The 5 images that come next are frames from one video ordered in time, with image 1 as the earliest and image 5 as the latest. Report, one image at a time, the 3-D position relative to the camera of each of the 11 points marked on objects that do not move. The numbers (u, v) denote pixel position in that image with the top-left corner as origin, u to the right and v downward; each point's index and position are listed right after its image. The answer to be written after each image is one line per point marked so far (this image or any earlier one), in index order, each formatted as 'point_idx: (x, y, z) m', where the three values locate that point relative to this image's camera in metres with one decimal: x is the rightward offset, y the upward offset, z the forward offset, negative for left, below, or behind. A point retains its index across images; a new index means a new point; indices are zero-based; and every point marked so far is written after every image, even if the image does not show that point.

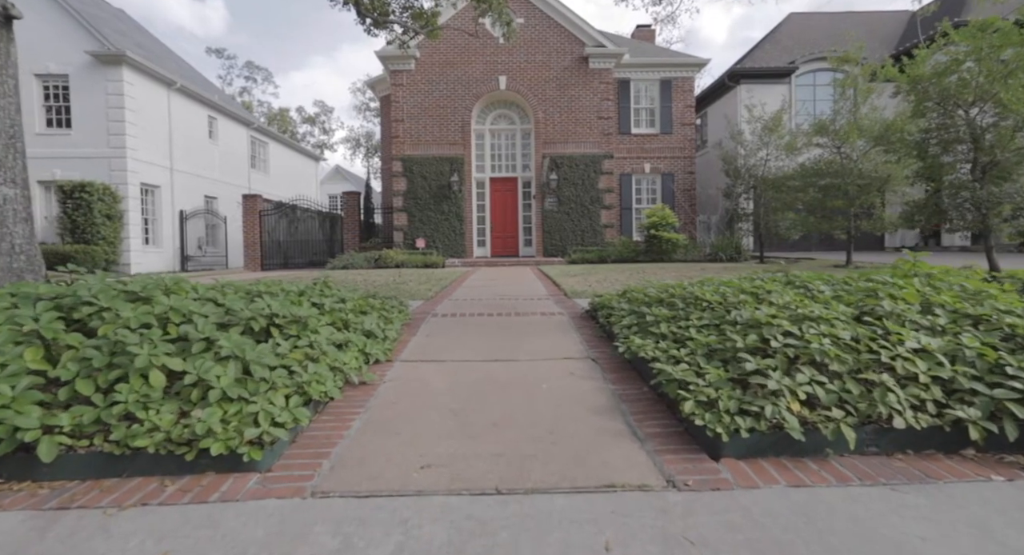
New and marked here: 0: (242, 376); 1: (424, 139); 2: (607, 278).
0: (-1.5, -0.6, +2.7) m
1: (-3.5, +5.6, +19.2) m
2: (+1.9, -0.1, +9.8) m
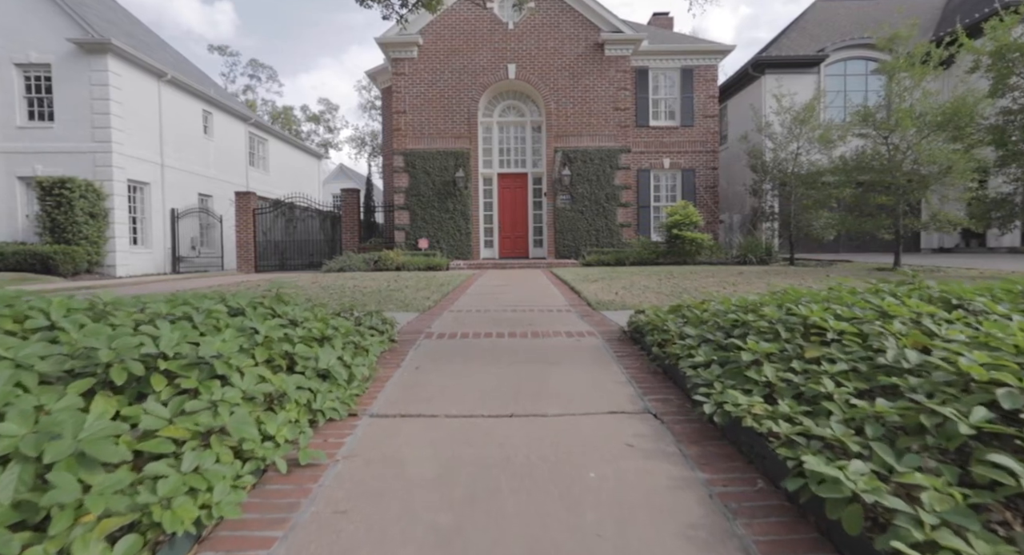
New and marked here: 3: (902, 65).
0: (-1.4, -0.6, +1.4) m
1: (-3.2, +5.5, +17.9) m
2: (+2.1, -0.2, +8.4) m
3: (+10.4, +5.7, +12.7) m
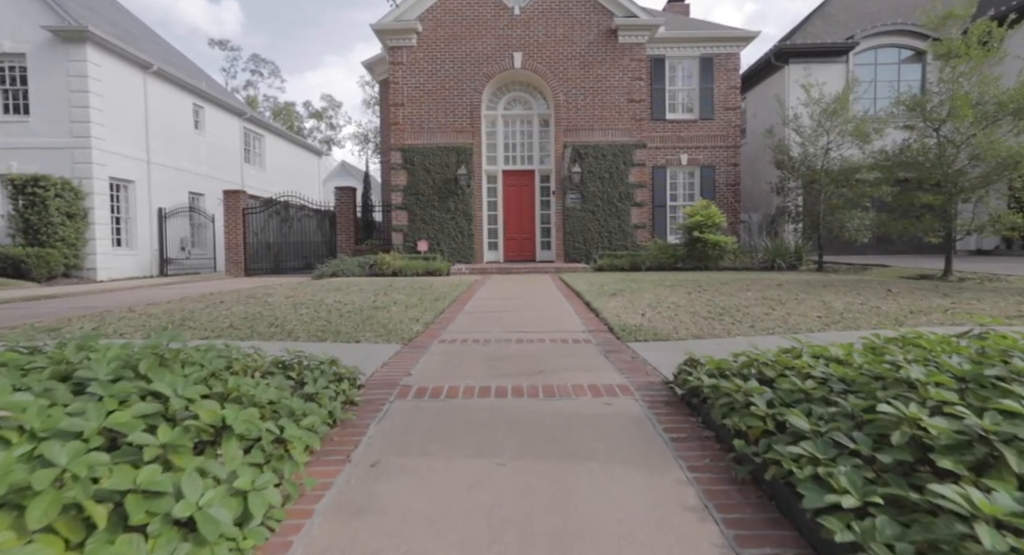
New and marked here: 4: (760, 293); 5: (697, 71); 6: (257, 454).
0: (-1.4, -0.9, +0.2) m
1: (-3.0, +5.3, +16.7) m
2: (+2.2, -0.4, +7.1) m
3: (+10.5, +5.5, +11.3) m
4: (+4.0, -0.3, +7.7) m
5: (+6.8, +7.6, +17.4) m
6: (-1.1, -0.8, +2.1) m
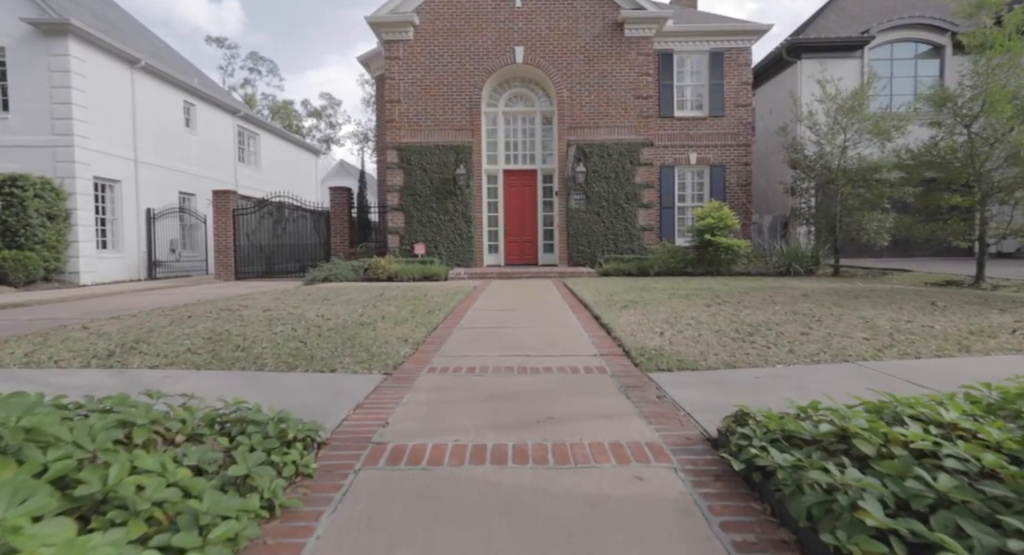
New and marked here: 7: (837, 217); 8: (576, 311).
0: (-1.4, -1.1, -0.6) m
1: (-2.9, +5.2, +15.9) m
2: (+2.2, -0.6, +6.4) m
3: (+10.6, +5.3, +10.5) m
4: (+4.1, -0.4, +7.0) m
5: (+6.8, +7.4, +16.6) m
6: (-1.1, -0.9, +1.4) m
7: (+10.0, +1.9, +14.5) m
8: (+1.0, -0.5, +7.7) m
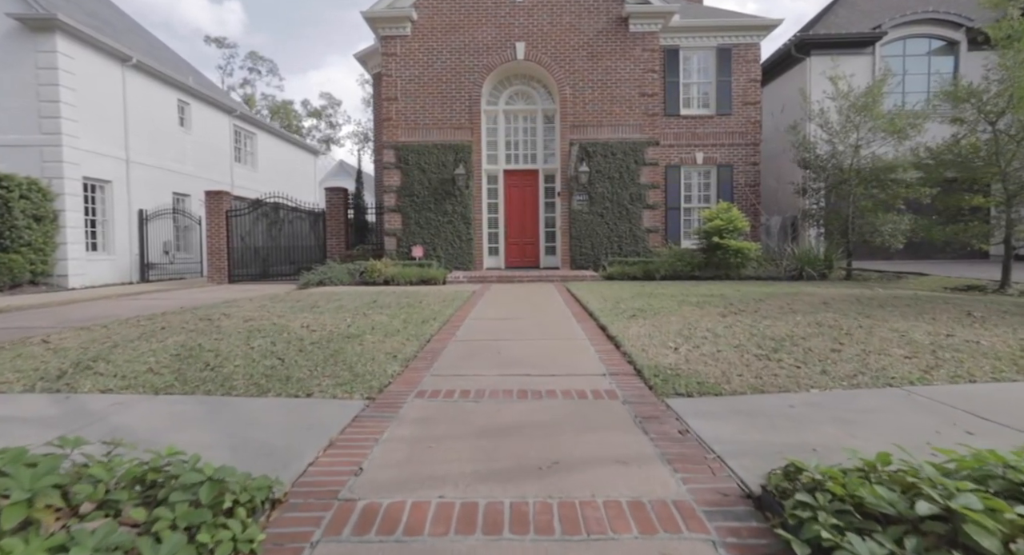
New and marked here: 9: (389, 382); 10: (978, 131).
0: (-1.4, -1.2, -1.1) m
1: (-2.9, +5.1, +15.4) m
2: (+2.2, -0.7, +5.9) m
3: (+10.6, +5.2, +10.0) m
4: (+4.1, -0.5, +6.5) m
5: (+6.9, +7.3, +16.1) m
6: (-1.1, -1.0, +0.9) m
7: (+10.0, +1.8, +14.0) m
8: (+1.0, -0.6, +7.1) m
9: (-1.1, -0.9, +4.3) m
10: (+10.3, +3.2, +10.5) m
